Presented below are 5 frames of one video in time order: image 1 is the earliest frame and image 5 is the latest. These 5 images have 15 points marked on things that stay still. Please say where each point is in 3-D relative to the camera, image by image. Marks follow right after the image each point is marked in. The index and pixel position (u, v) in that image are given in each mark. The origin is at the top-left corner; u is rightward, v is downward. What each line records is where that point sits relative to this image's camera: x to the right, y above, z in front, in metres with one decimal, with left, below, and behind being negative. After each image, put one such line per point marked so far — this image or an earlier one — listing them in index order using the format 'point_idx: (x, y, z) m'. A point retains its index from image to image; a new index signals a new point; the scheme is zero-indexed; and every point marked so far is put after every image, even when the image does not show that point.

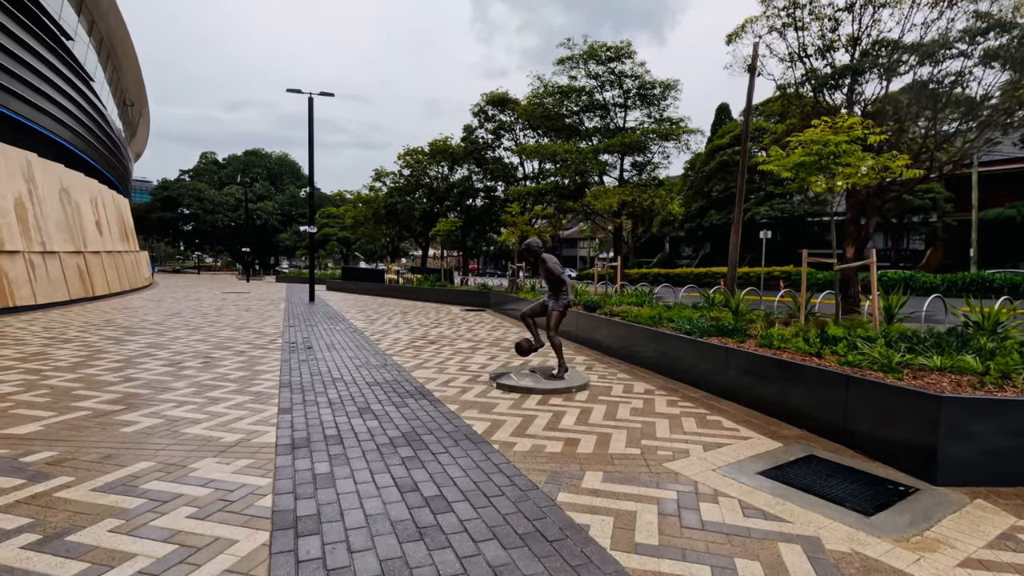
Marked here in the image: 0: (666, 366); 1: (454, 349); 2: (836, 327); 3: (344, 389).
0: (+2.1, -1.1, +7.7) m
1: (-0.9, -1.1, +9.1) m
2: (+4.3, -0.6, +7.0) m
3: (-1.9, -1.2, +6.1) m
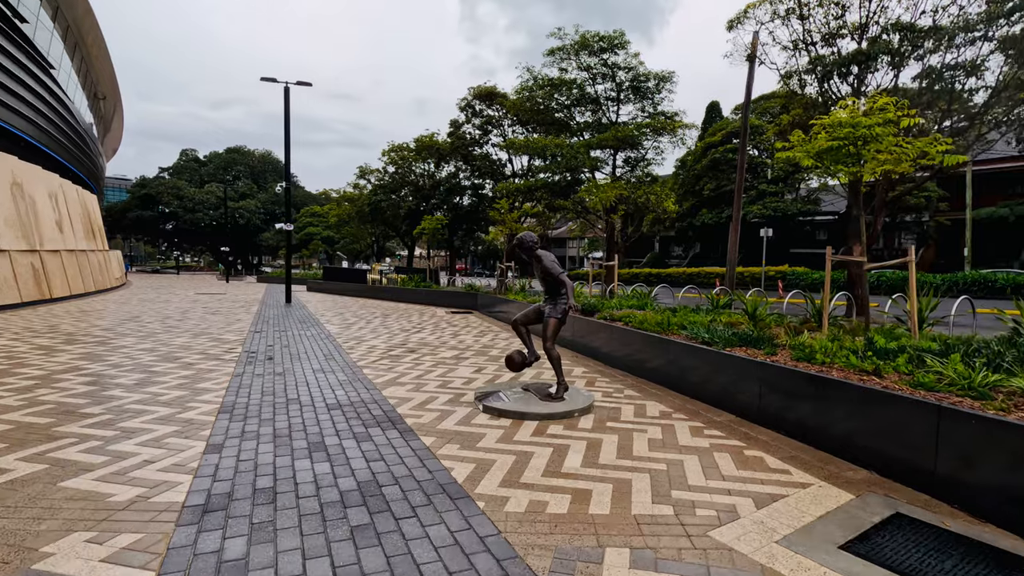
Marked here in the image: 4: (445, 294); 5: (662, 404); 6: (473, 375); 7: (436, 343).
0: (+2.0, -1.1, +6.7) m
1: (-1.1, -1.1, +8.0) m
2: (+4.2, -0.6, +6.0) m
3: (-2.0, -1.2, +5.0) m
4: (-2.5, -0.2, +19.7) m
5: (+1.6, -1.2, +5.5) m
6: (-0.5, -1.1, +6.9) m
7: (-1.4, -1.0, +9.8) m
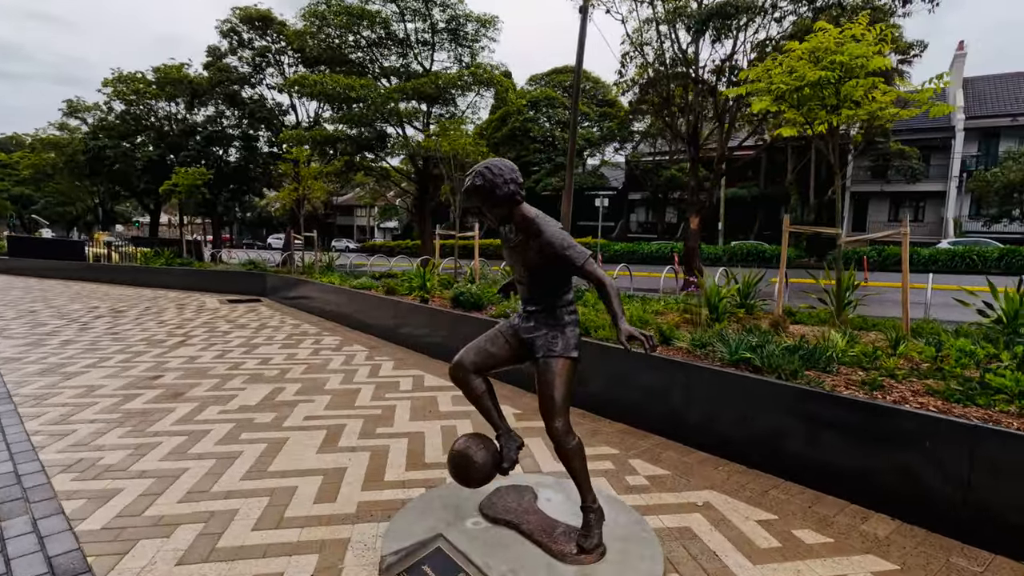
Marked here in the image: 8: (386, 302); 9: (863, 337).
0: (+1.2, -1.0, +4.2) m
1: (-2.2, -1.0, +4.2) m
2: (+3.5, -0.5, +4.4) m
3: (-1.8, -1.3, +1.1) m
4: (-8.0, +0.4, +14.4) m
5: (+1.3, -1.2, +2.9) m
6: (-1.1, -1.1, +3.4) m
7: (-3.1, -0.9, +5.7) m
8: (-2.0, -0.2, +8.4) m
9: (+3.3, -0.5, +5.0) m
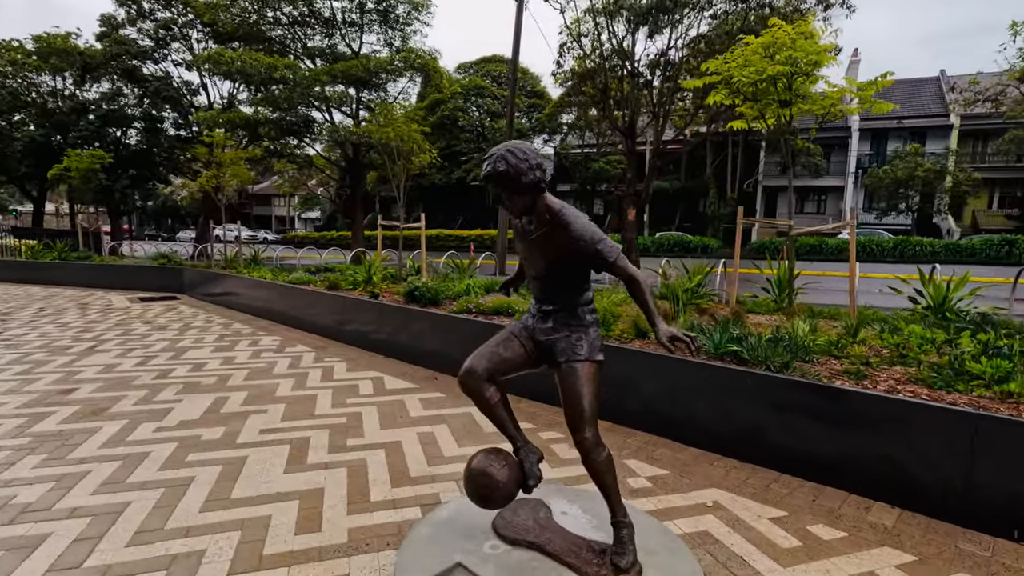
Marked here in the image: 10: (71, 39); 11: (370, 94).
0: (+1.1, -0.9, +4.1) m
1: (-2.3, -1.0, +3.7) m
2: (+3.3, -0.4, +4.6) m
3: (-1.5, -1.3, +0.7) m
4: (-9.5, +0.4, +12.9) m
5: (+1.3, -1.2, +2.9) m
6: (-1.1, -1.1, +3.0) m
7: (-3.4, -0.9, +5.0) m
8: (-2.7, -0.2, +7.8) m
9: (+3.0, -0.4, +5.1) m
10: (-16.4, +9.4, +20.1) m
11: (-5.2, +7.1, +19.7) m
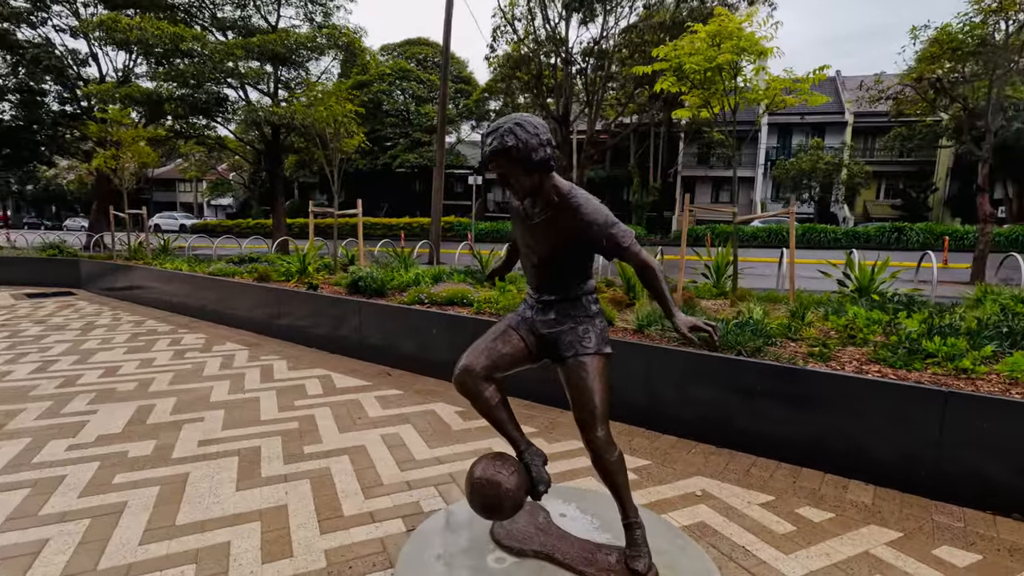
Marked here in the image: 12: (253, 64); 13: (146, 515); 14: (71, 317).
0: (+0.8, -0.8, +4.1) m
1: (-2.4, -1.0, +3.2) m
2: (+2.9, -0.2, +4.9) m
3: (-1.3, -1.4, +0.3) m
4: (-10.8, +0.5, +11.3) m
5: (+1.2, -1.1, +2.9) m
6: (-1.2, -1.1, +2.7) m
7: (-3.7, -0.8, +4.3) m
8: (-3.4, 0.0, +7.2) m
9: (+2.6, -0.2, +5.3) m
10: (-18.8, +9.6, +17.2) m
11: (-7.6, +7.4, +18.4) m
12: (-8.3, +7.3, +17.3) m
13: (-1.7, -1.1, +2.5) m
14: (-6.4, -0.4, +7.8) m
